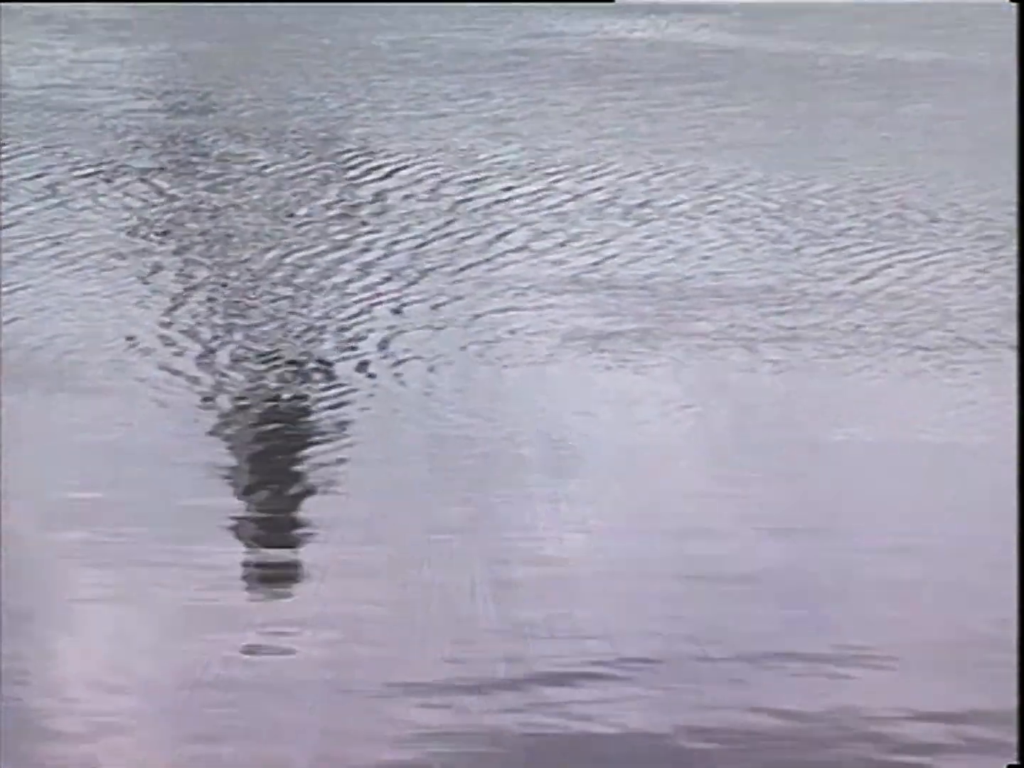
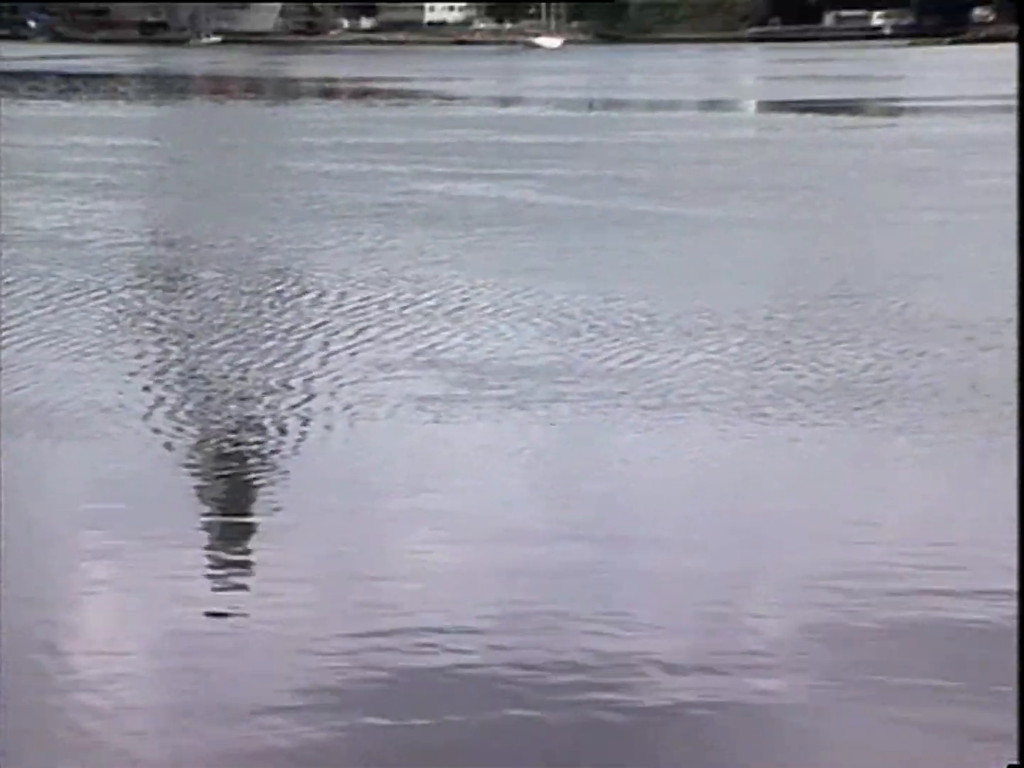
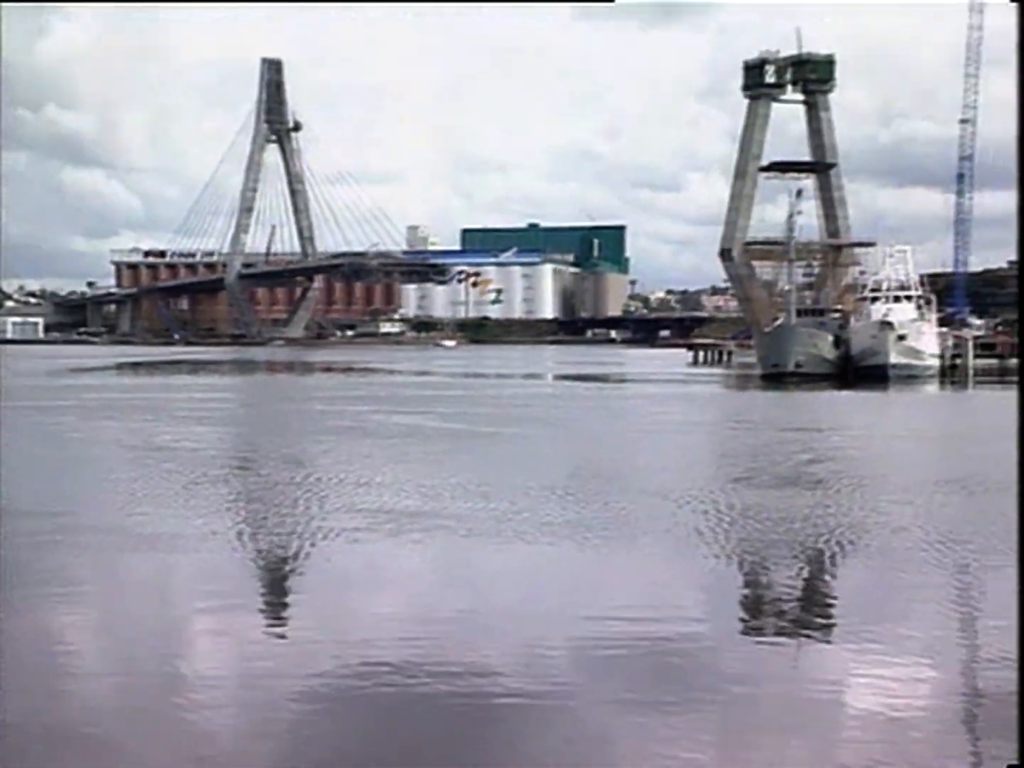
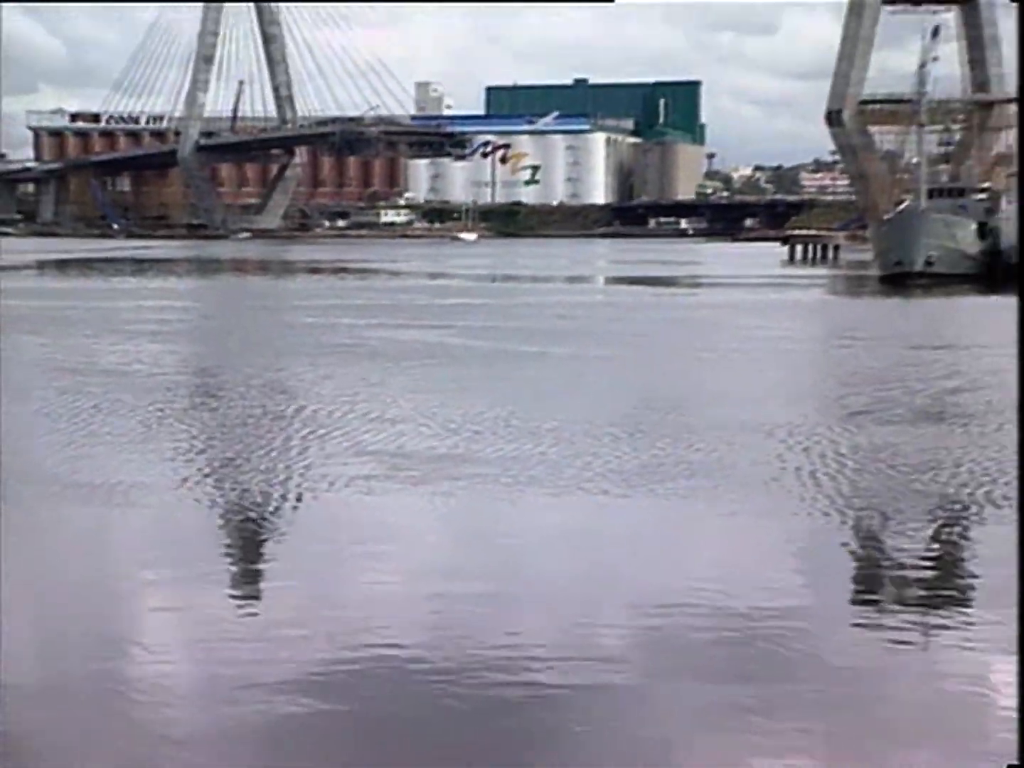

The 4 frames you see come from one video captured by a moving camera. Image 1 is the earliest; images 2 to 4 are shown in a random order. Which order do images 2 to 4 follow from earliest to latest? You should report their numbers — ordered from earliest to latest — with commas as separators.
2, 4, 3
